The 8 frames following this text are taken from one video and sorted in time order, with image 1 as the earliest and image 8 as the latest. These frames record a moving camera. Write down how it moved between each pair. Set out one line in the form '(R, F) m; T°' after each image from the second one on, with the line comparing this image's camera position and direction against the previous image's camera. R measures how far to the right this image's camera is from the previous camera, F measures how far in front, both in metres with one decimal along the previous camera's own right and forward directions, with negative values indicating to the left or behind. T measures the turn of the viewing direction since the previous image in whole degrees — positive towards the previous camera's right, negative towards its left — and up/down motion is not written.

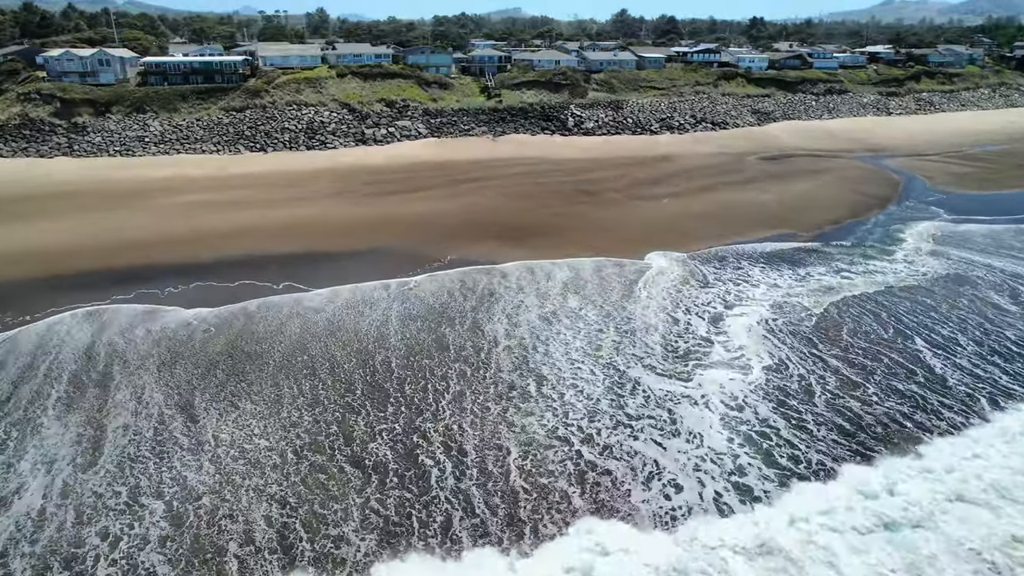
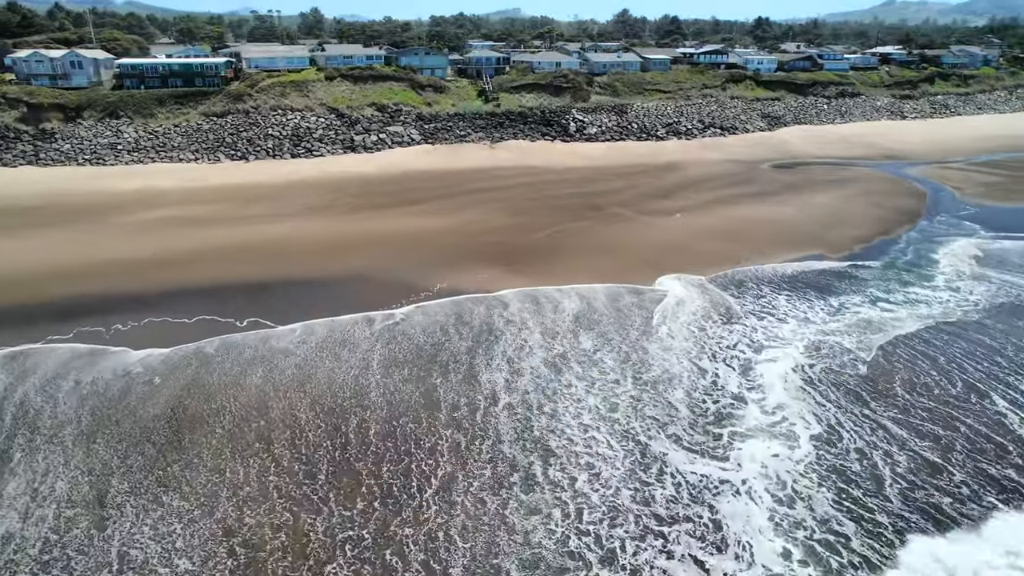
(0.0, +2.0) m; 0°
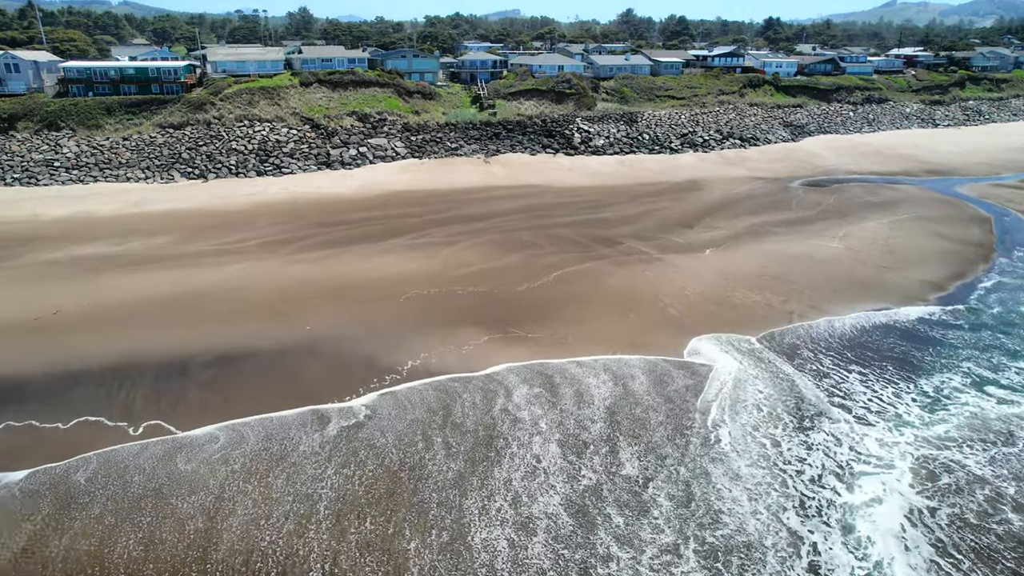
(0.0, +3.8) m; 0°
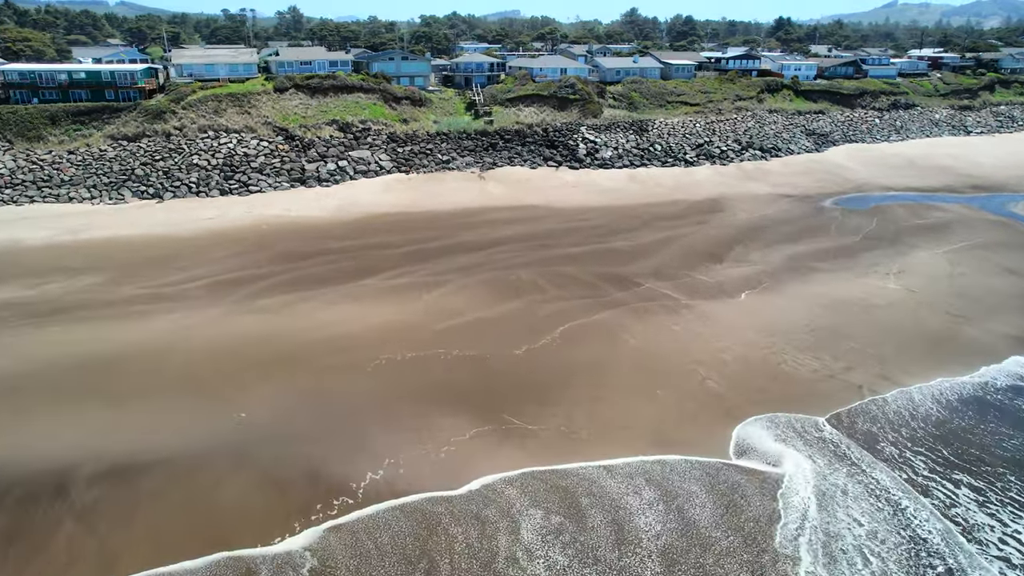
(+0.1, +3.2) m; 0°
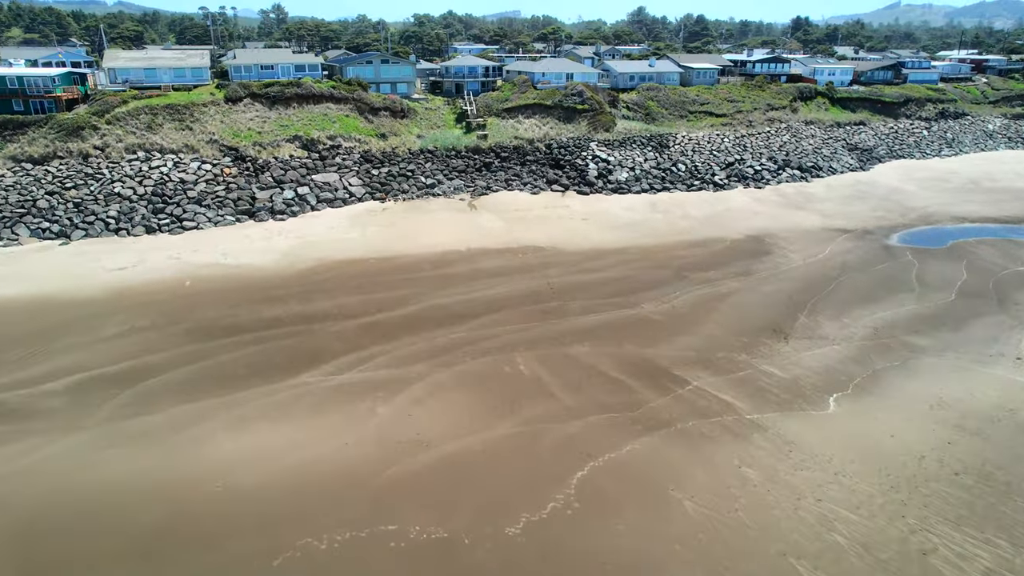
(+0.1, +4.7) m; 0°
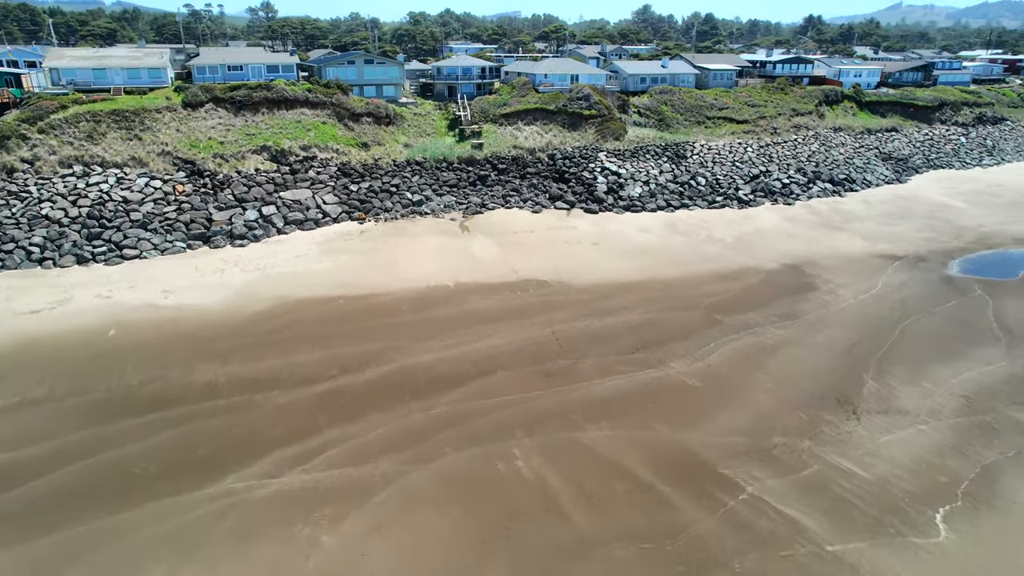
(+0.1, +3.0) m; 0°
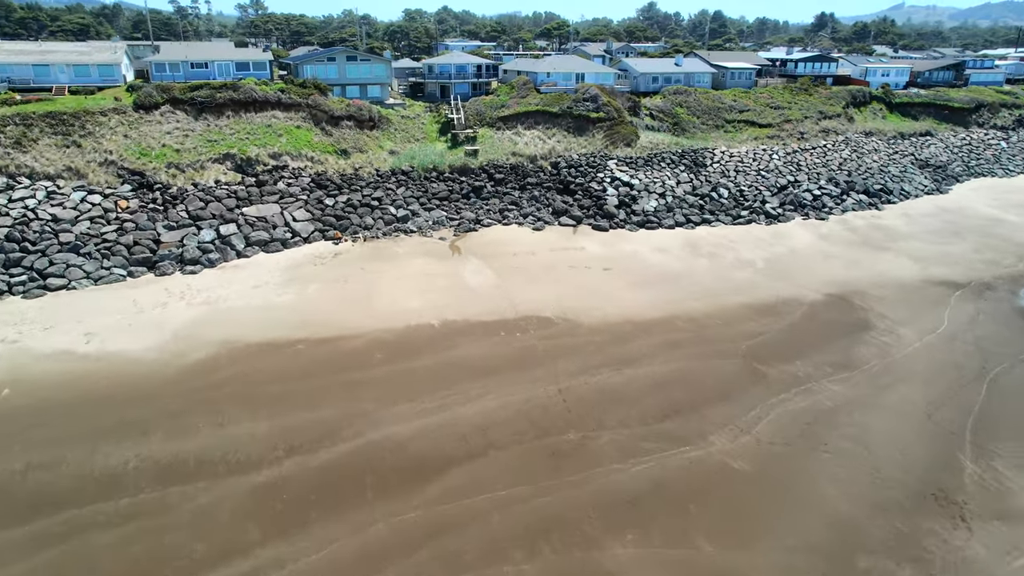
(+0.1, +2.6) m; 0°
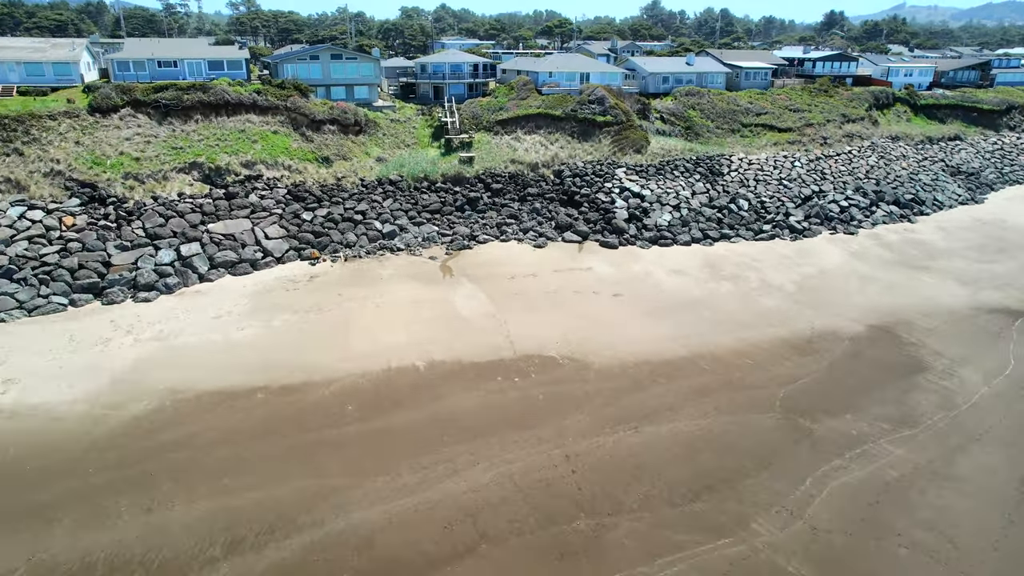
(0.0, +1.9) m; 0°
